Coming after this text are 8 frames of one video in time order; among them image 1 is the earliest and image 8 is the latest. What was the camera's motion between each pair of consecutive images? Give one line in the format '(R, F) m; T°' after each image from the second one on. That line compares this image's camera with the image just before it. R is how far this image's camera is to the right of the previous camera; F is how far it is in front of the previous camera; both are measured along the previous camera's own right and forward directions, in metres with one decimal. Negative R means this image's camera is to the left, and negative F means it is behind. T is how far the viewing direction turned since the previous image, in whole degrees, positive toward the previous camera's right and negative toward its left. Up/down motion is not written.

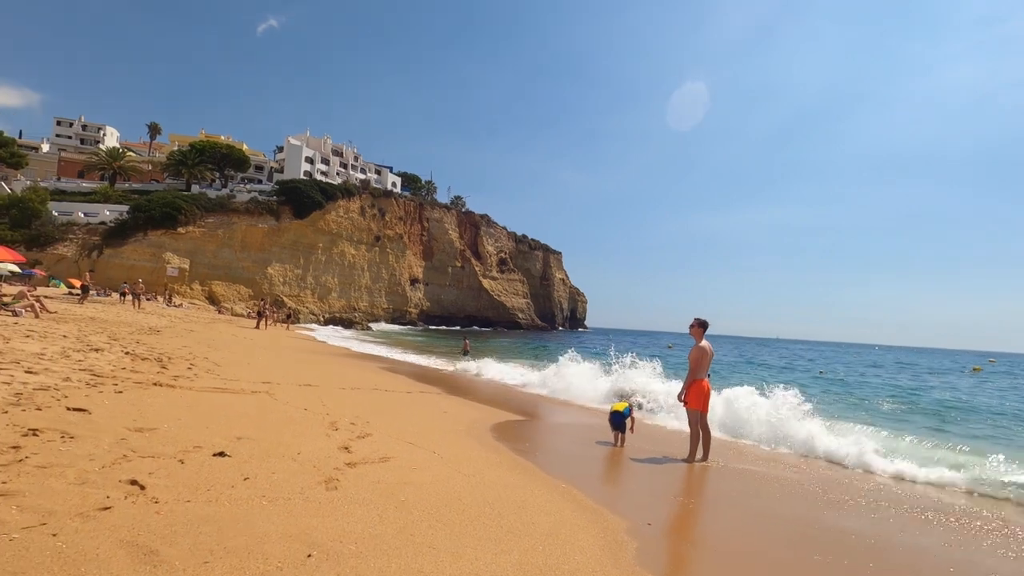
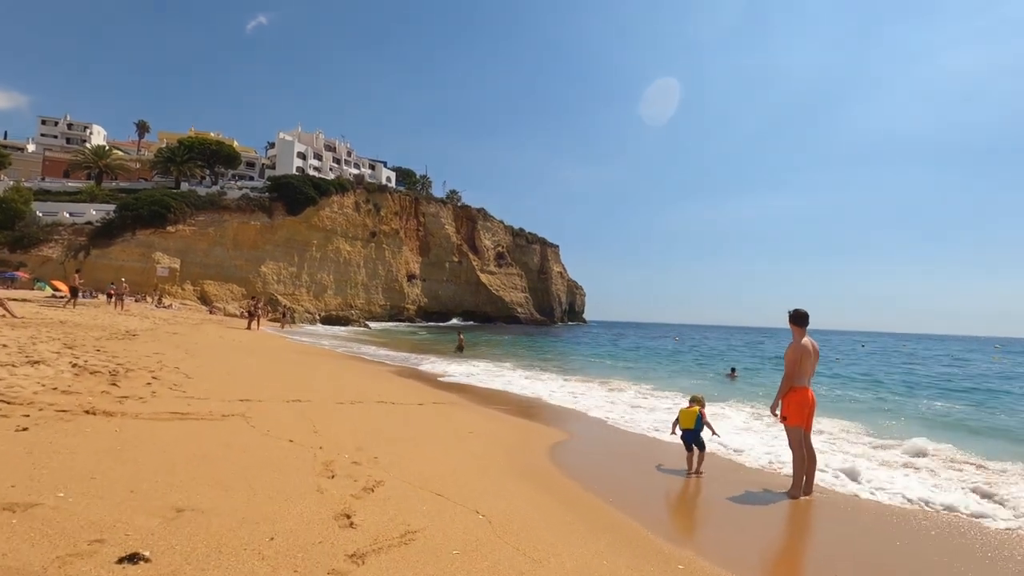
(-0.5, +1.6) m; 0°
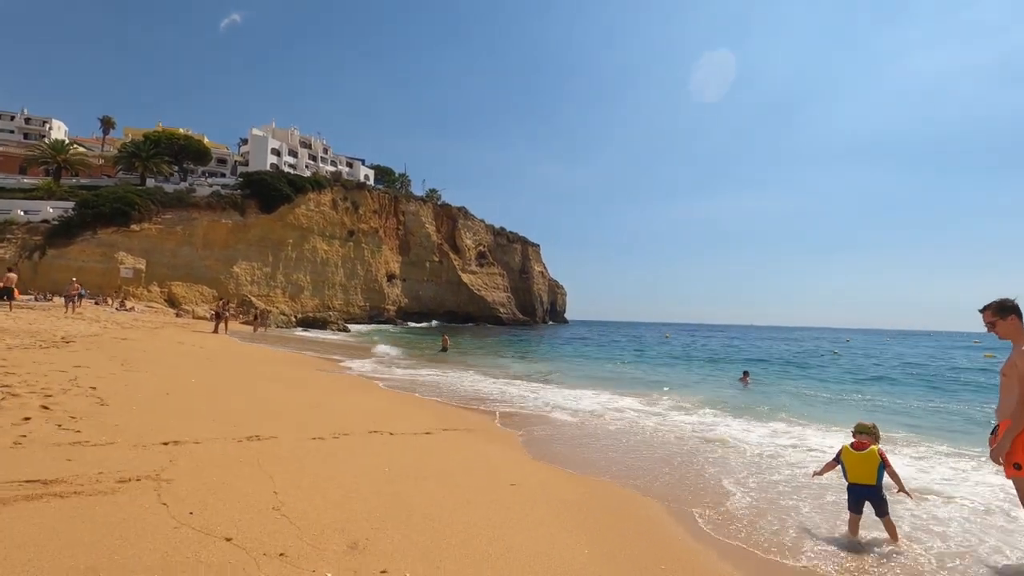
(-0.7, +2.0) m; +2°
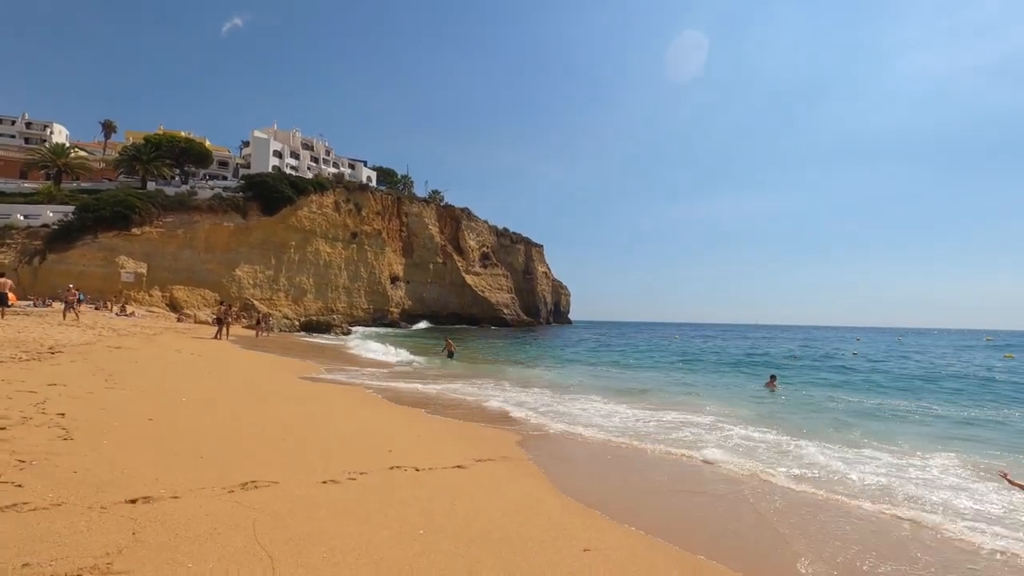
(-0.5, +1.0) m; 0°
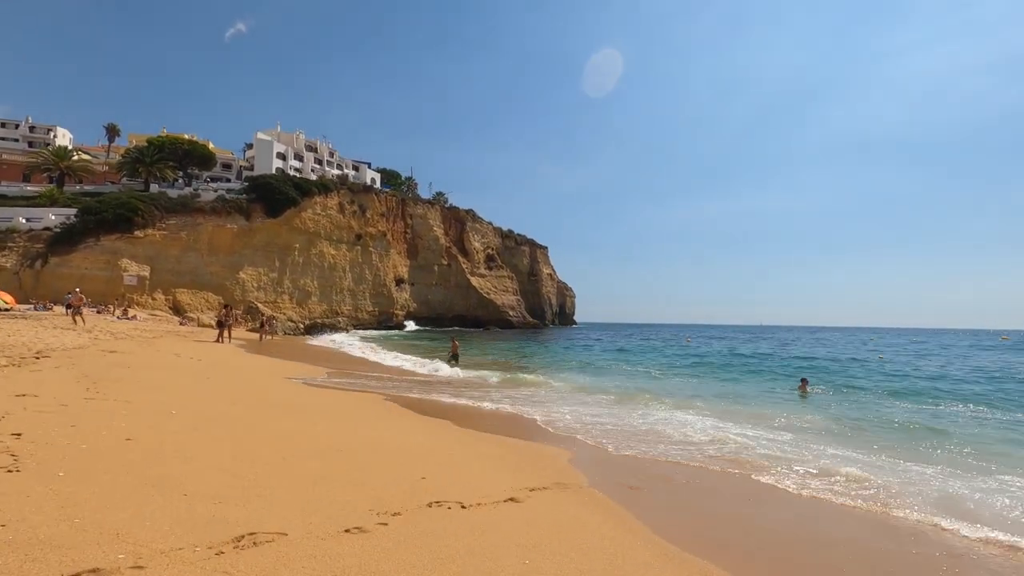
(-0.5, +1.1) m; 0°
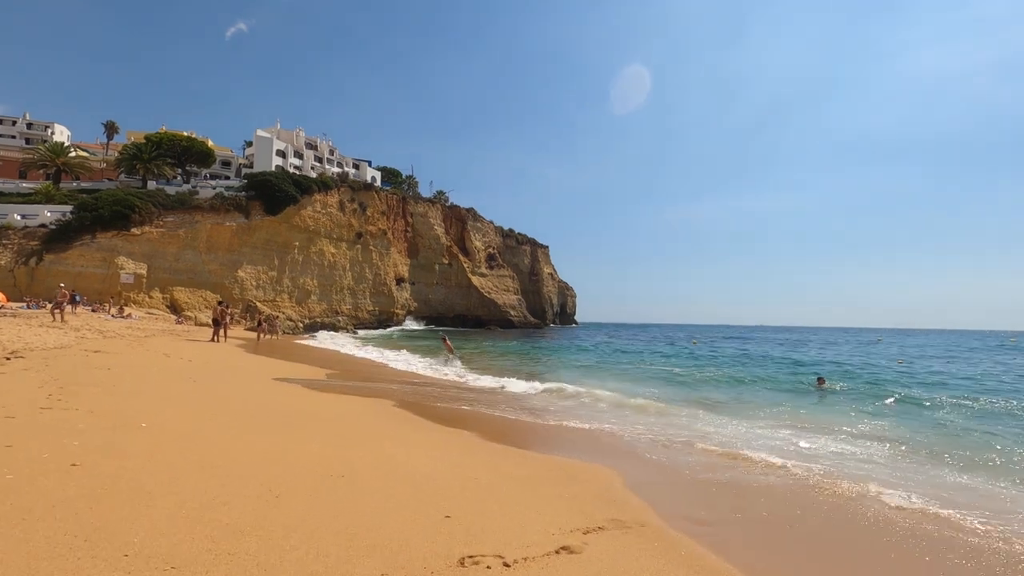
(-0.3, +1.0) m; 0°
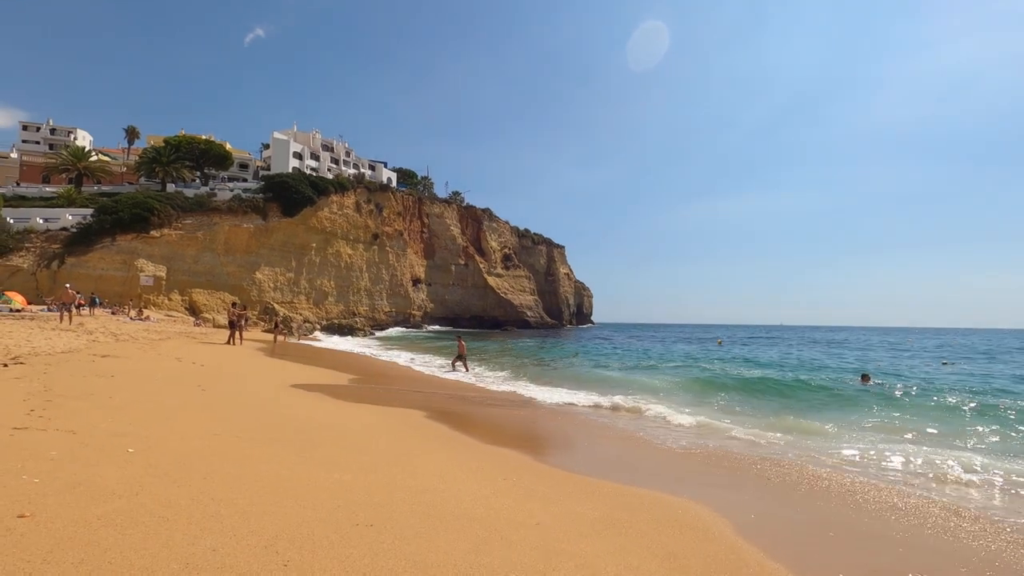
(-0.4, +1.1) m; -2°
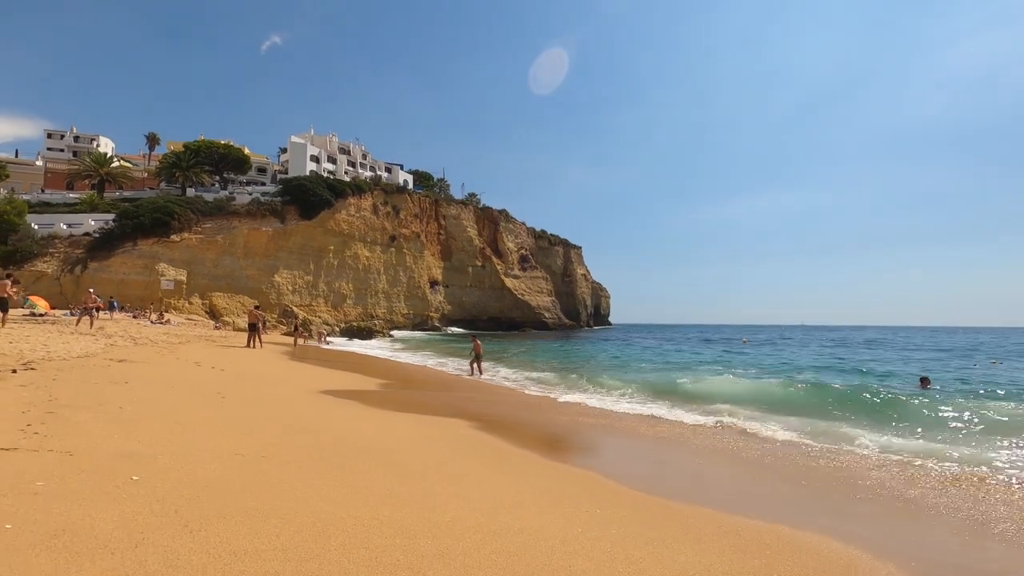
(-0.6, +1.0) m; -2°
